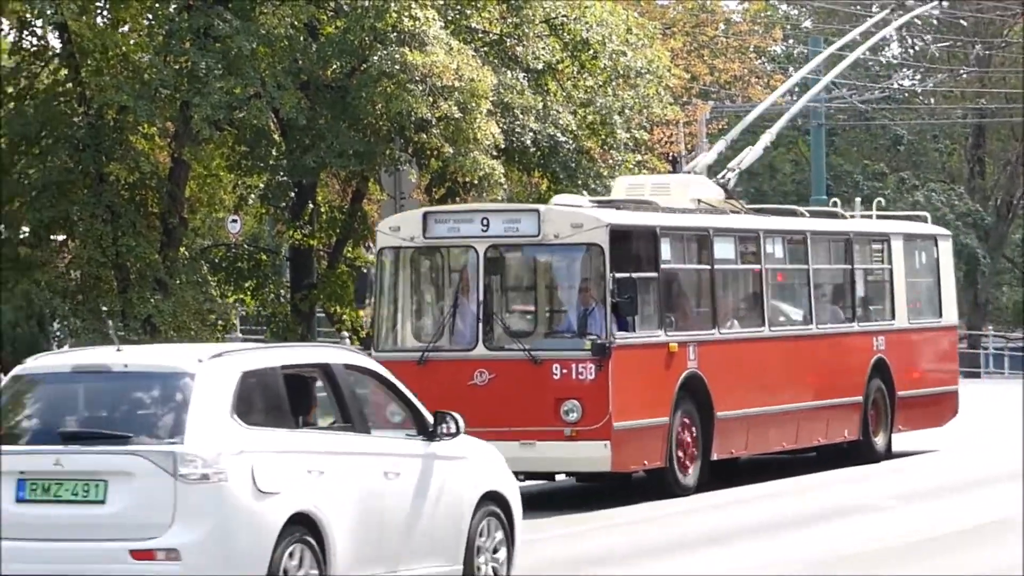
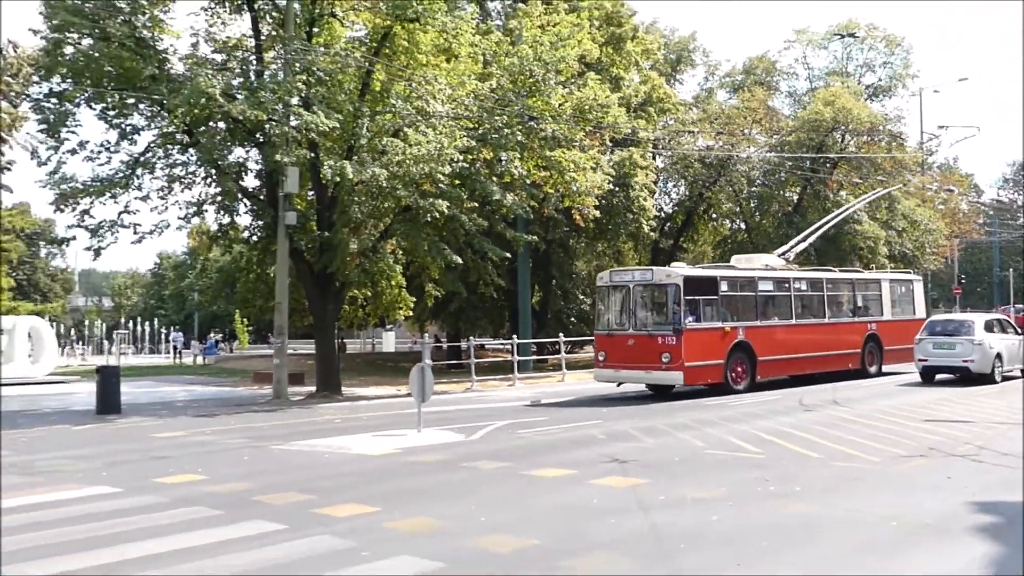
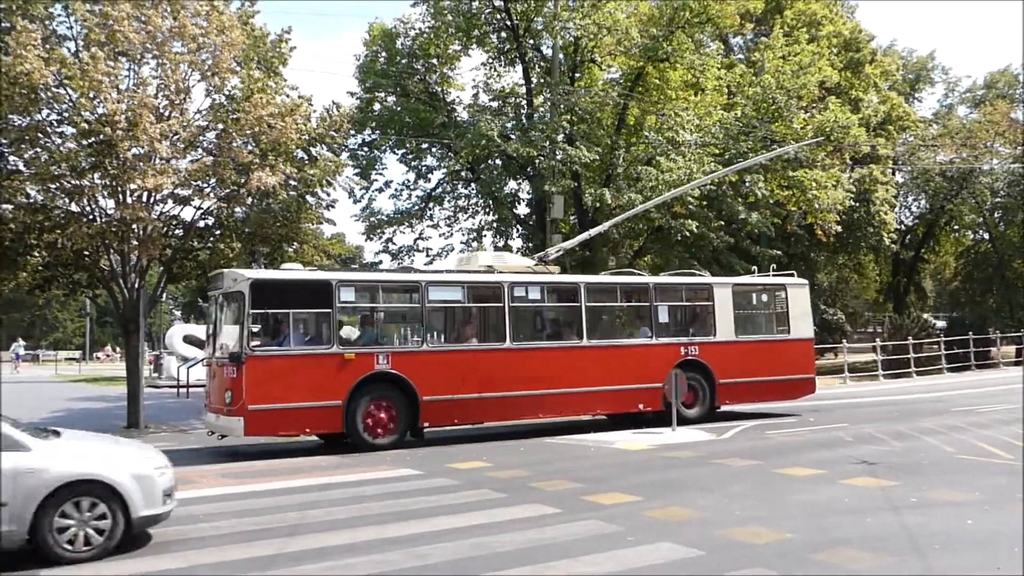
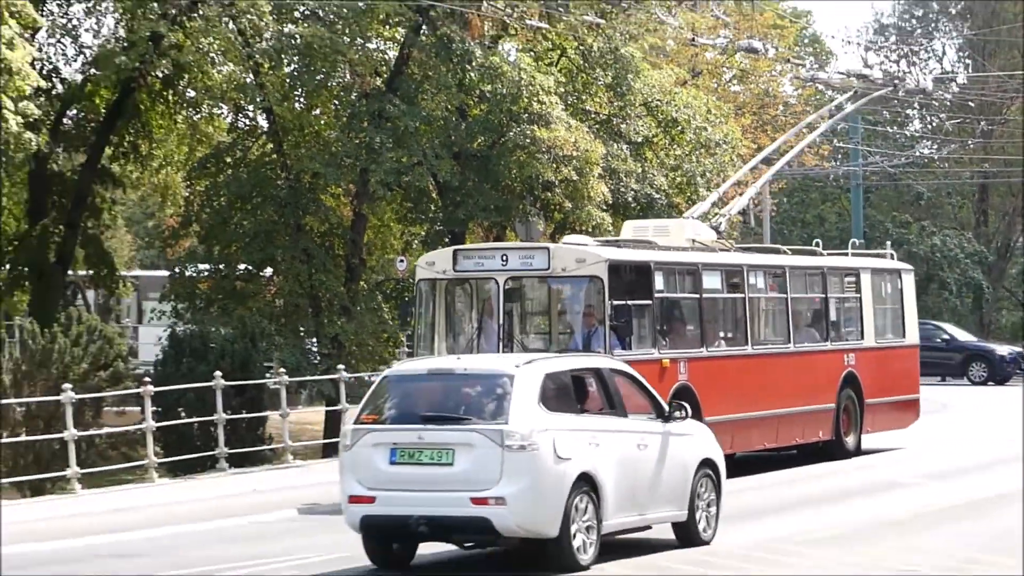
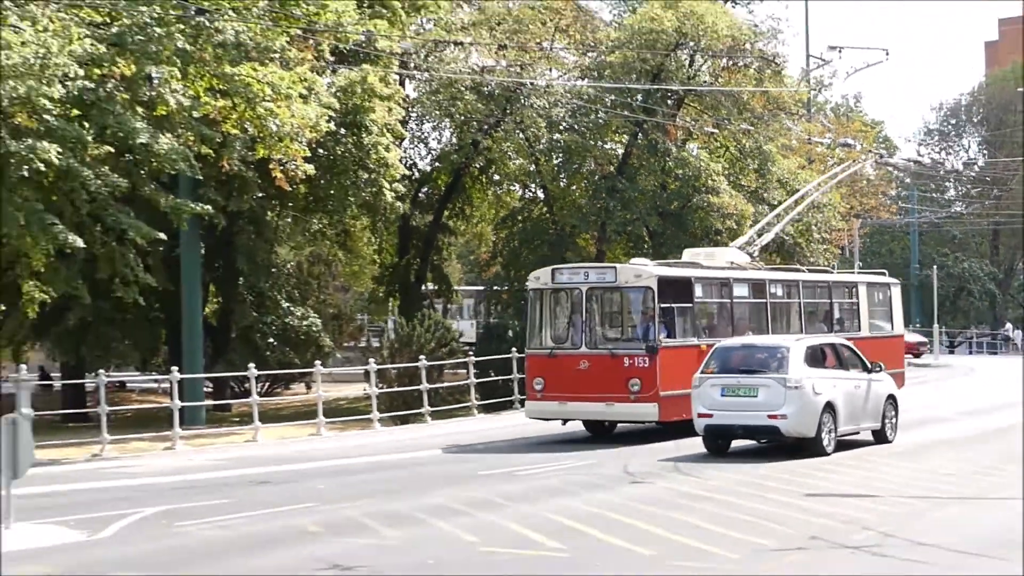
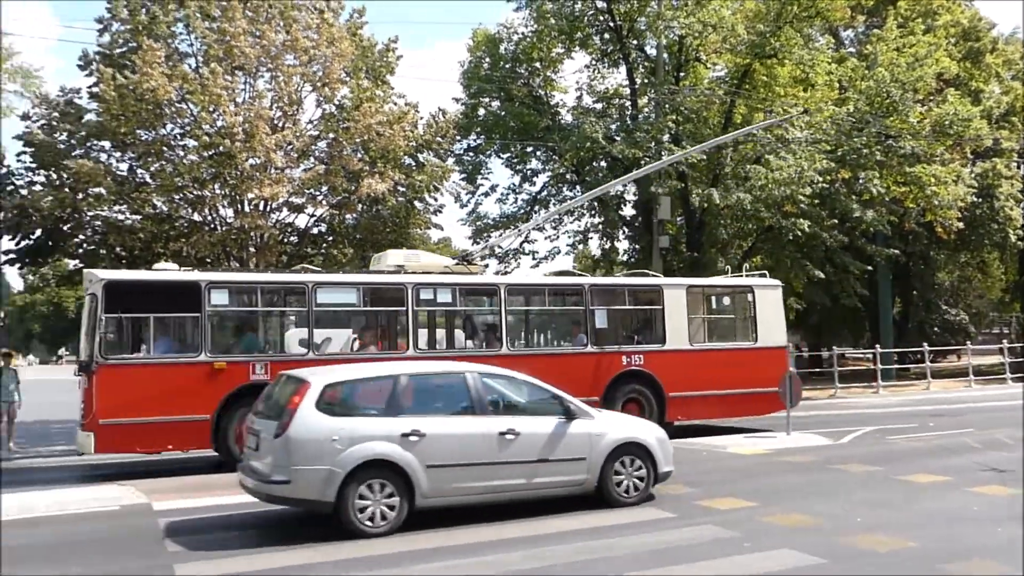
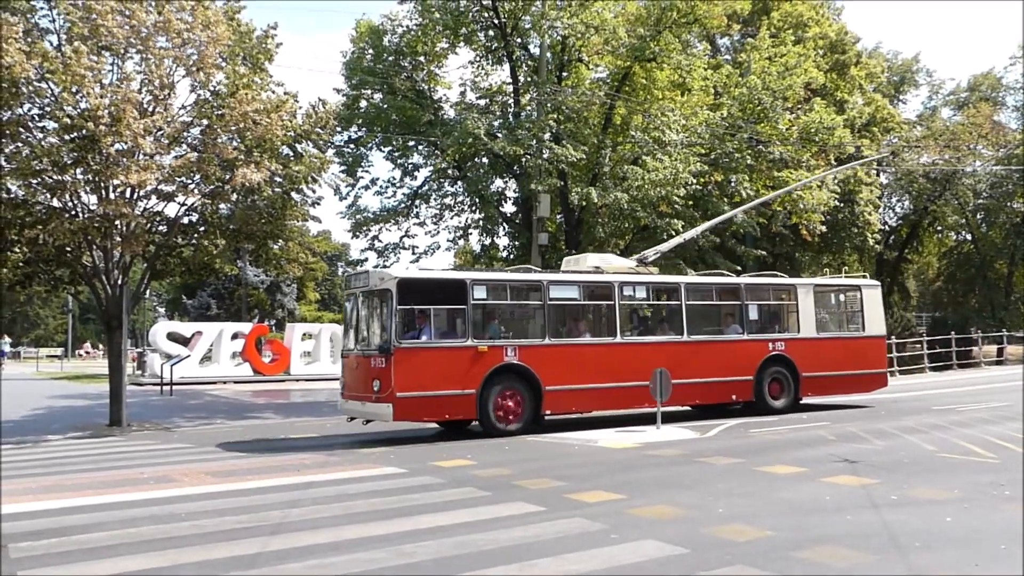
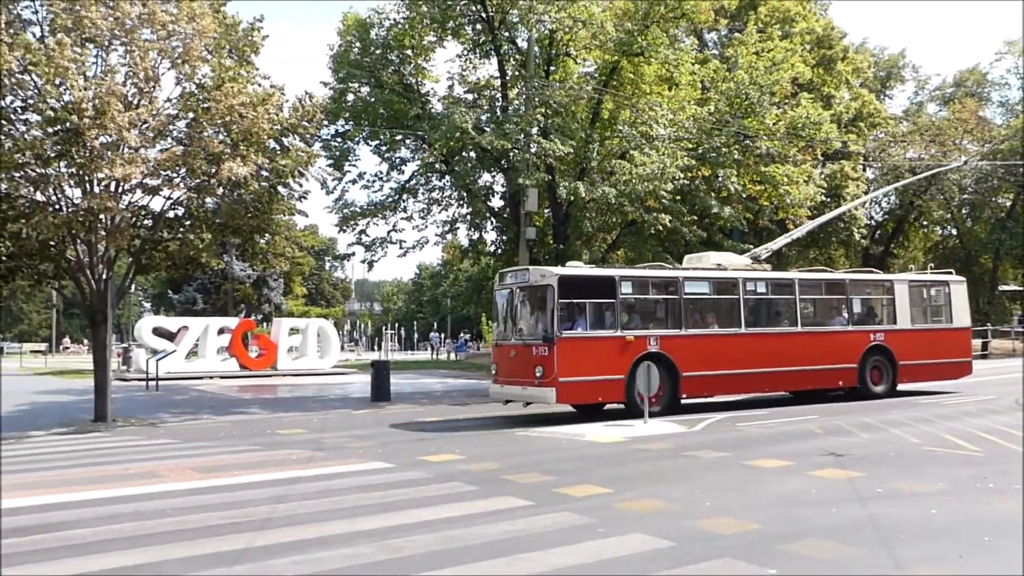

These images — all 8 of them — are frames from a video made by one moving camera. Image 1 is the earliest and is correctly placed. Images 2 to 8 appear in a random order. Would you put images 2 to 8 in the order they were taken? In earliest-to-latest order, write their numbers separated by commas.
4, 5, 2, 8, 7, 3, 6
